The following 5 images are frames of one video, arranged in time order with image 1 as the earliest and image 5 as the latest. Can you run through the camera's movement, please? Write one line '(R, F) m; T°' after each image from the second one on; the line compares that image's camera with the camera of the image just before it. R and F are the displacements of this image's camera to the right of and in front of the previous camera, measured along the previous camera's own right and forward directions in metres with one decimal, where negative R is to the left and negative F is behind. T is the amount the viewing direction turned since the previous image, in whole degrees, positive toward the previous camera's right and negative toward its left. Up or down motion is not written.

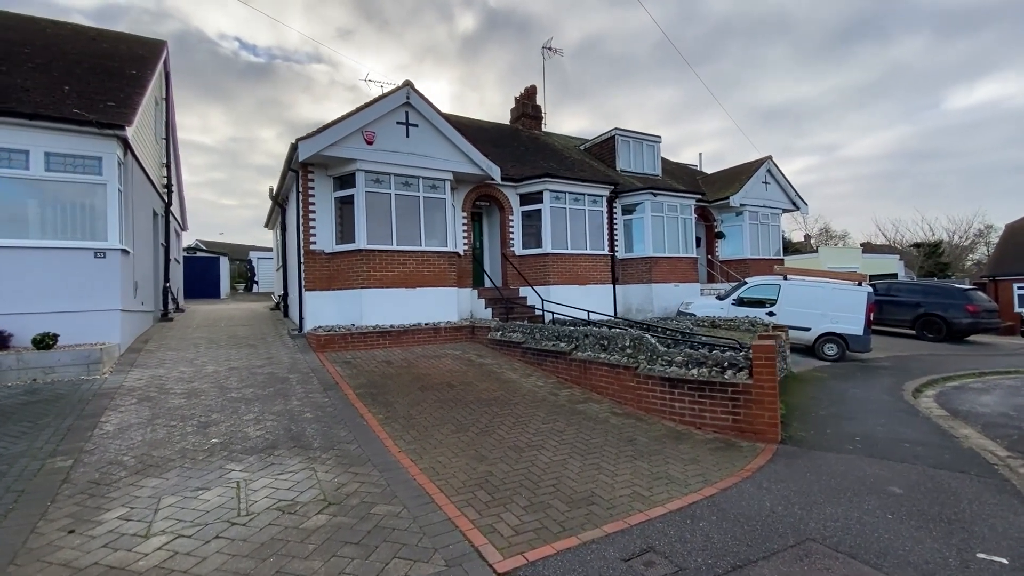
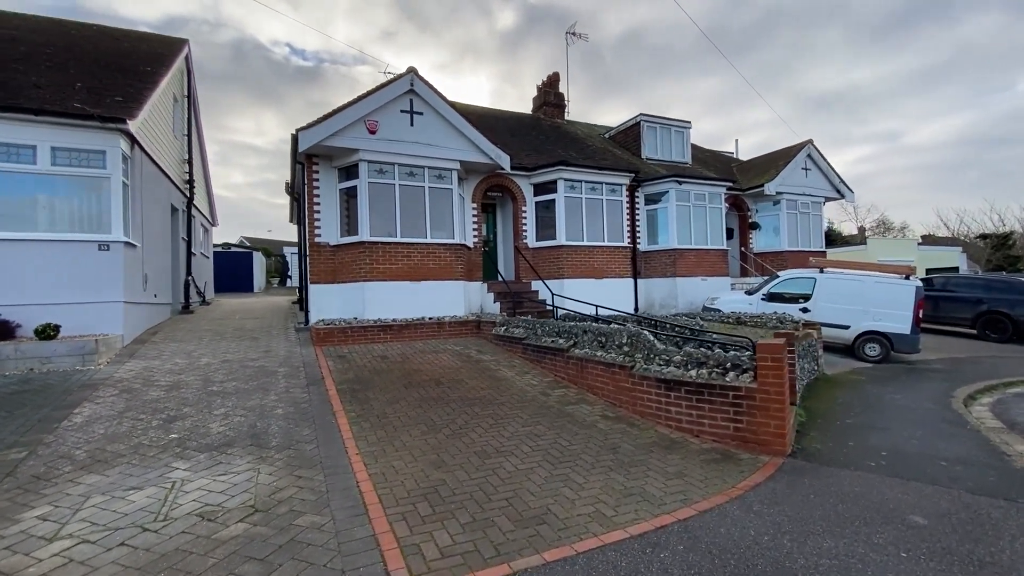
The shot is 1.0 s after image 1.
(+0.8, +0.5) m; -5°
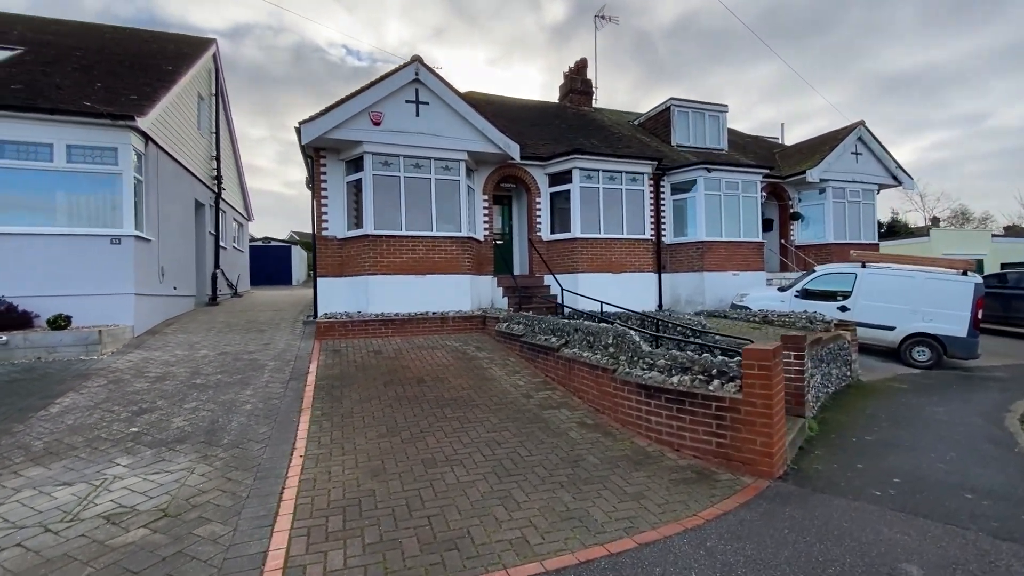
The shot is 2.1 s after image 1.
(+0.9, +0.5) m; -6°
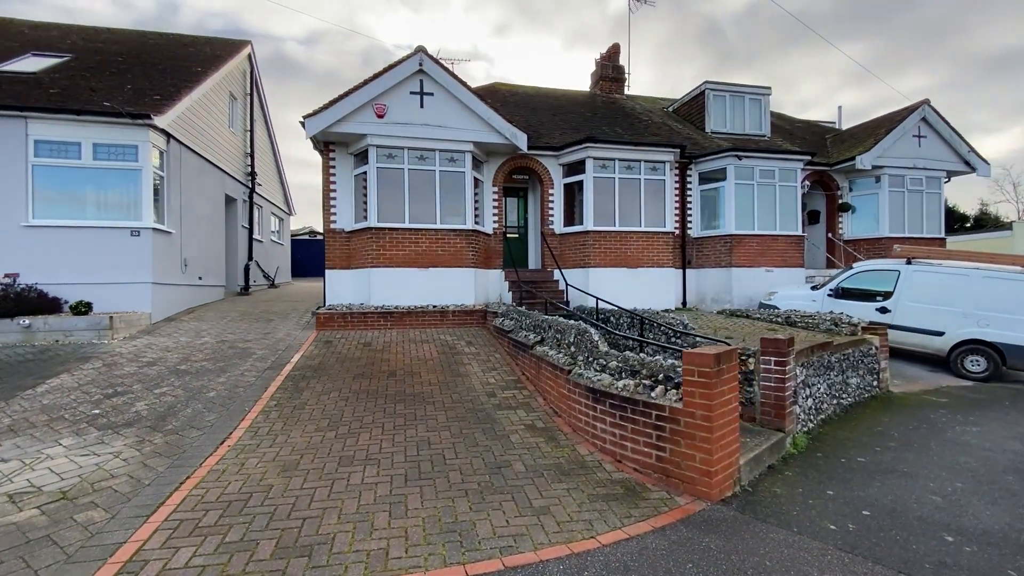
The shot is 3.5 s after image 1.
(+1.2, +0.4) m; -7°
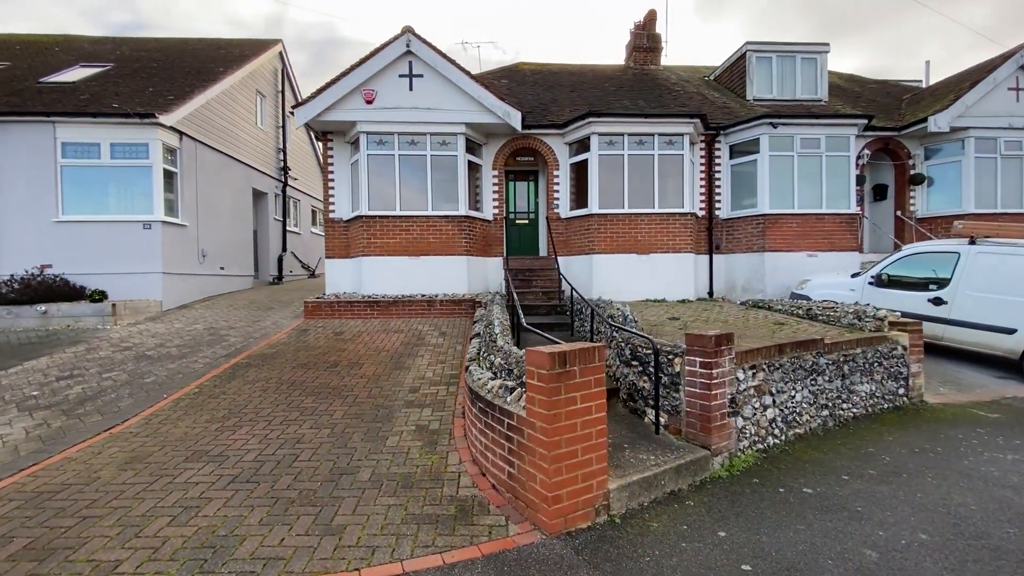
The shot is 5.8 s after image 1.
(+1.9, +0.8) m; -9°
